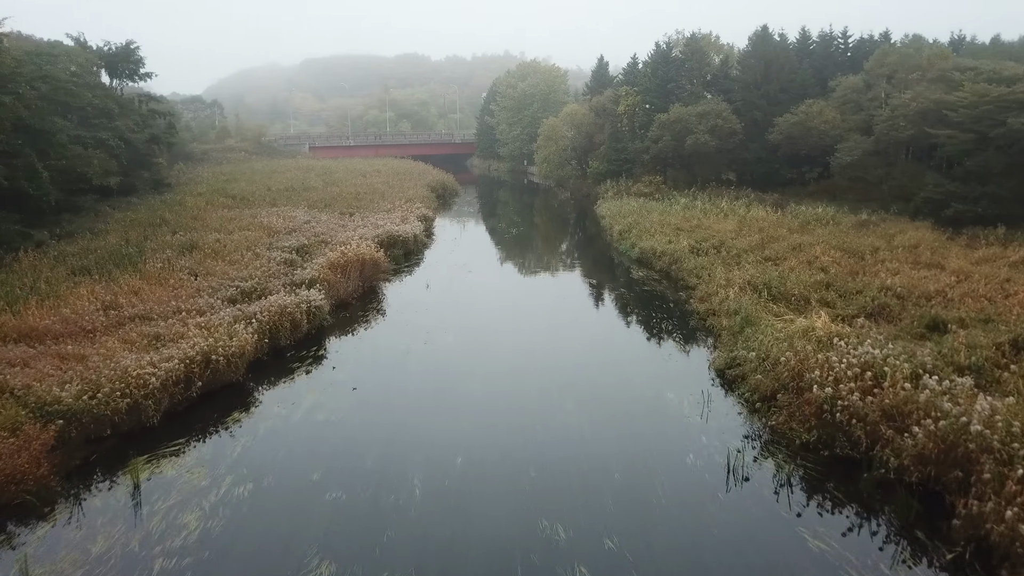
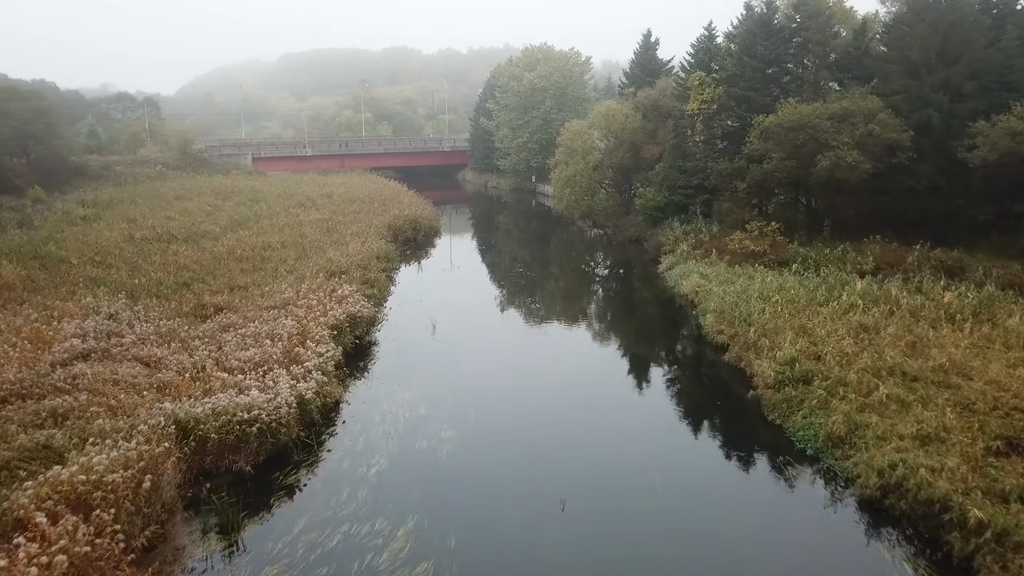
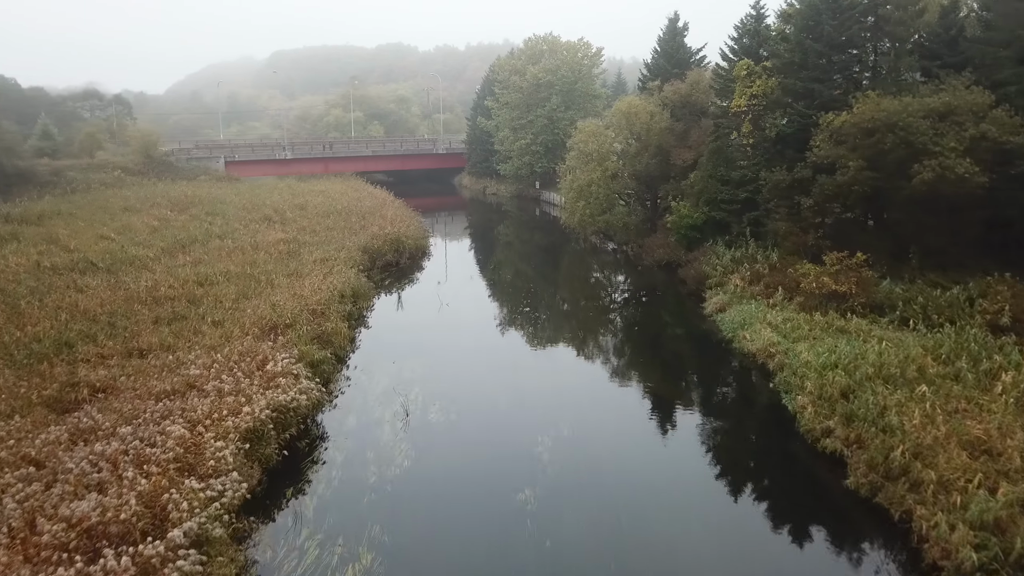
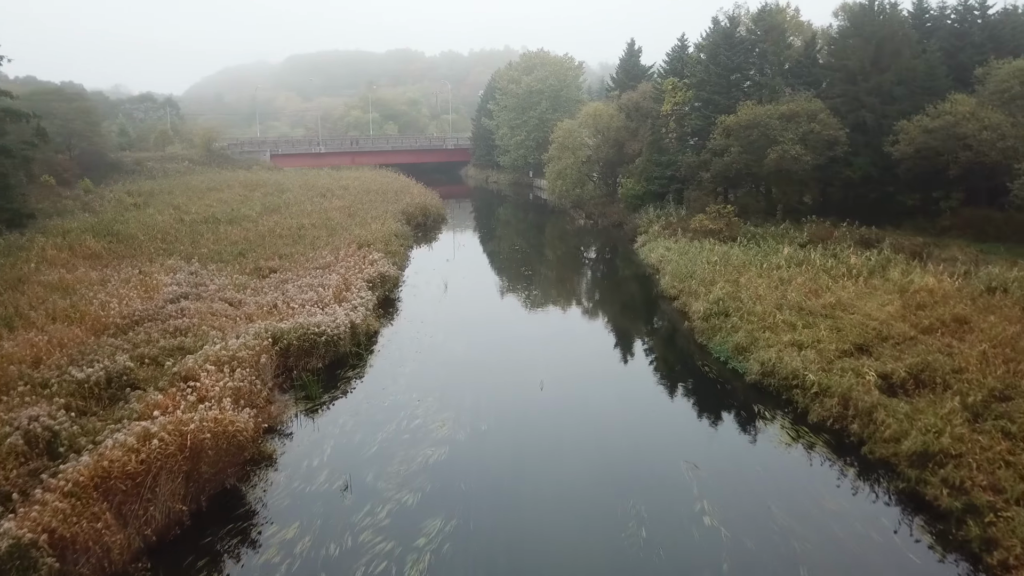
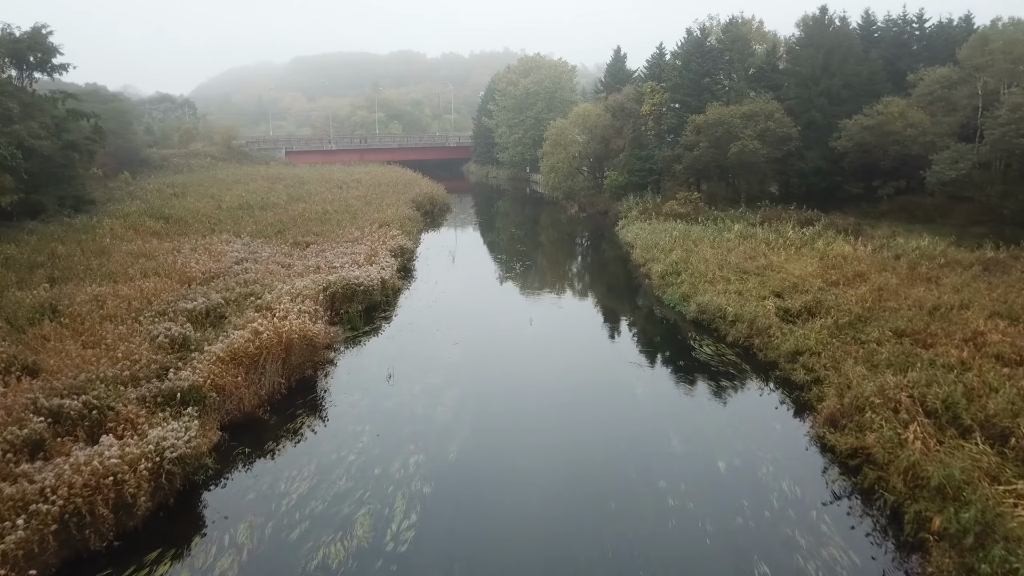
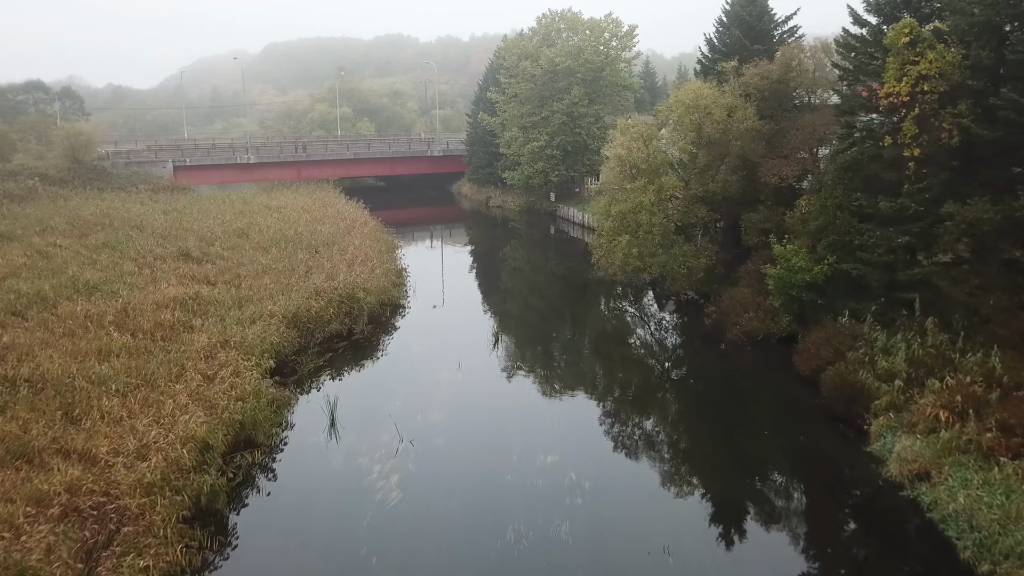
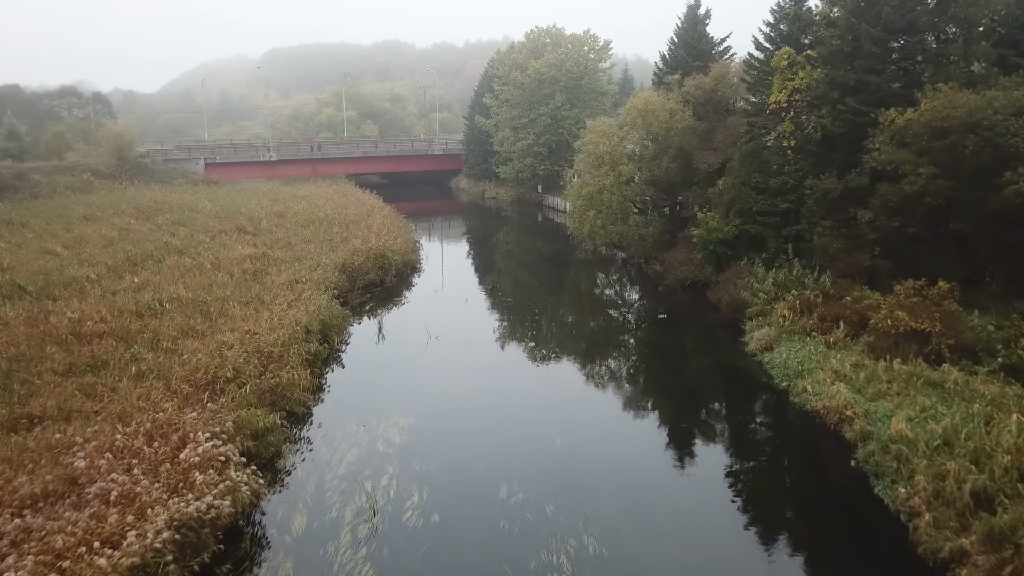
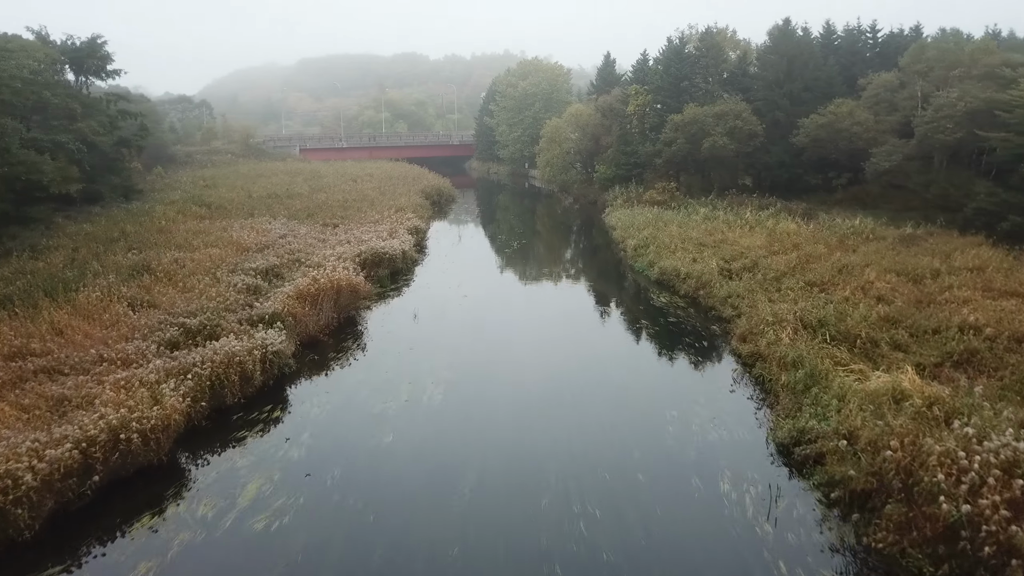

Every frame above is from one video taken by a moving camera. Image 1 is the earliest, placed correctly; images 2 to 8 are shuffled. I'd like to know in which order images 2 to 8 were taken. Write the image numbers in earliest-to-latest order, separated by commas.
8, 5, 4, 2, 3, 7, 6
